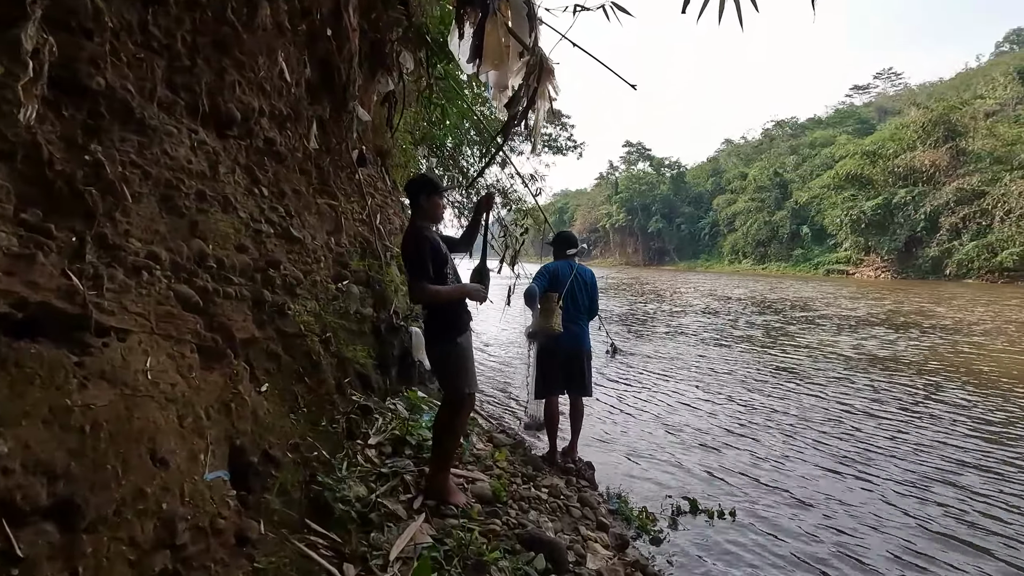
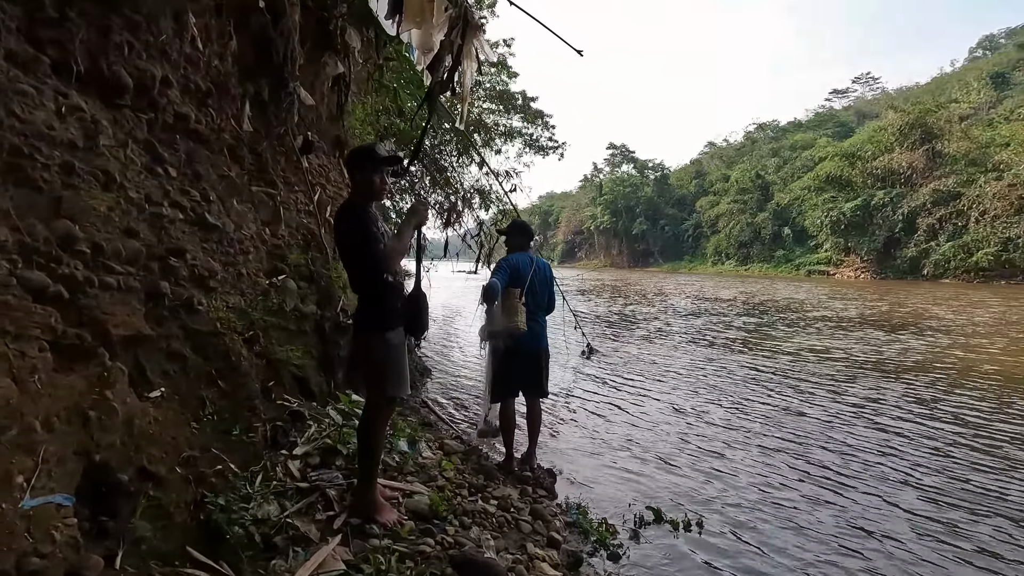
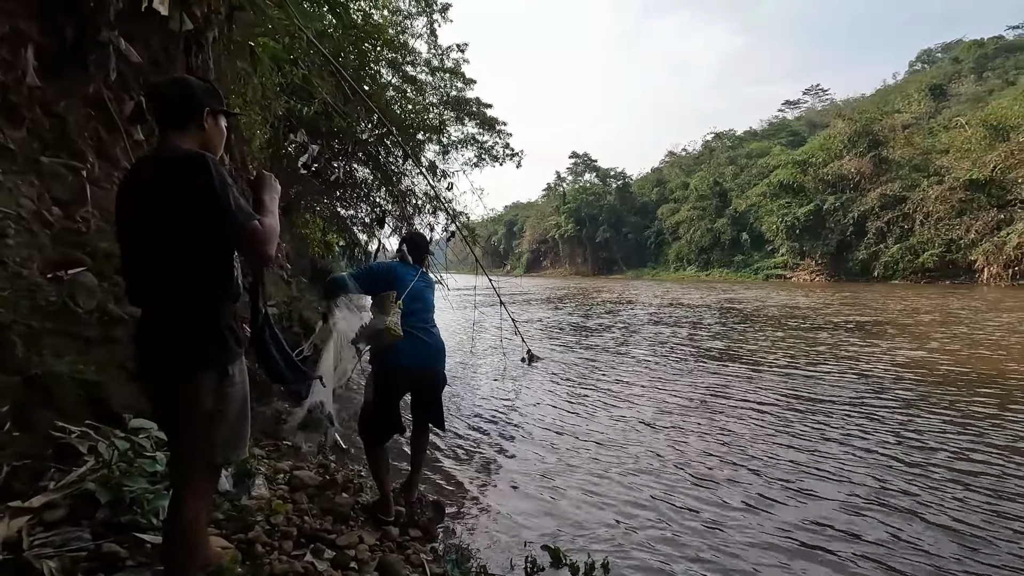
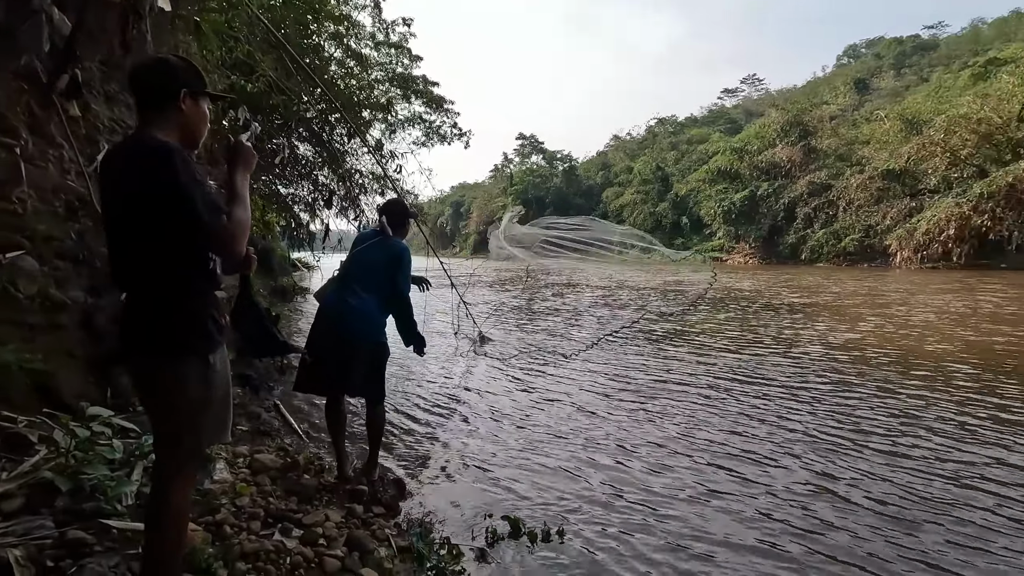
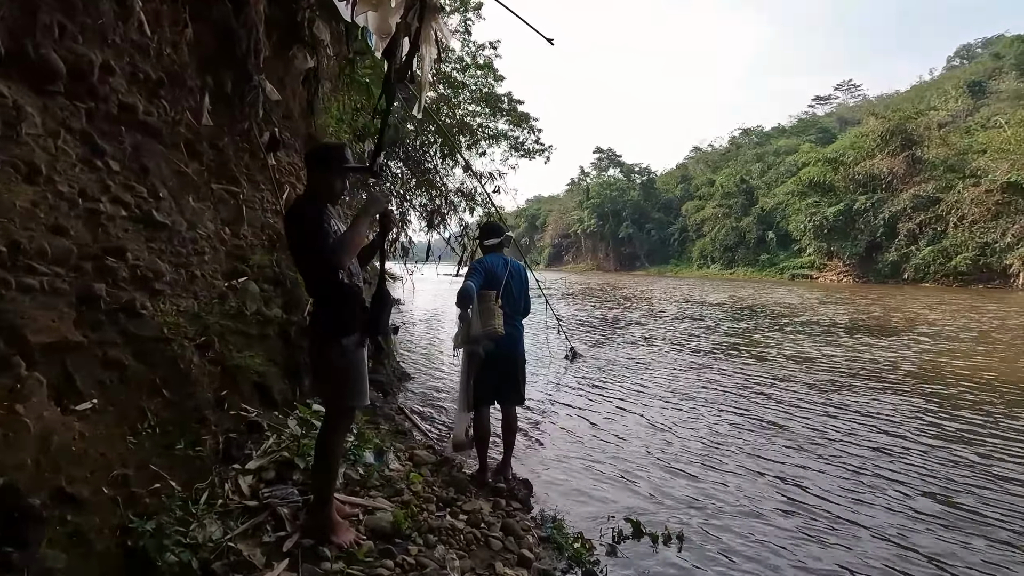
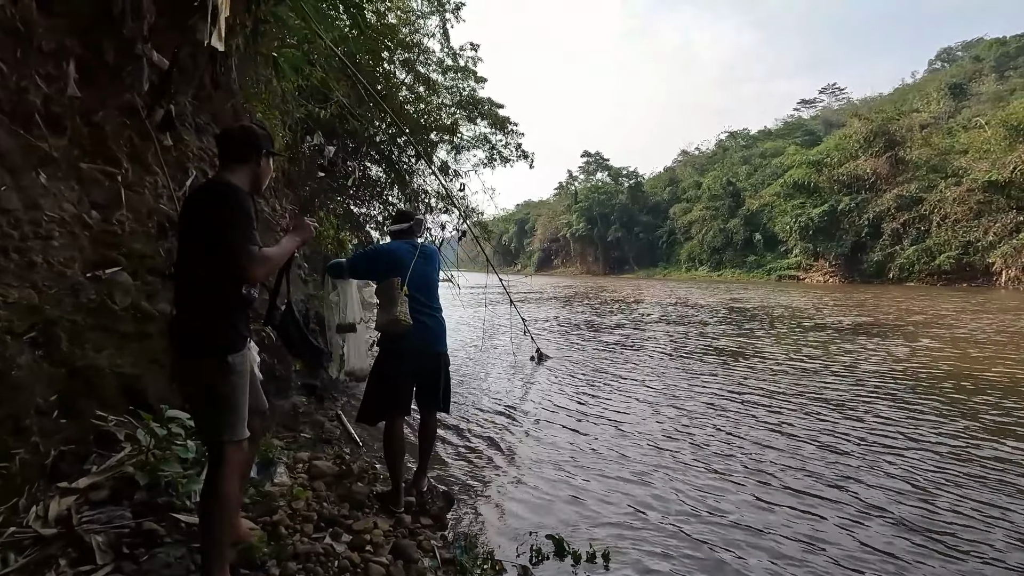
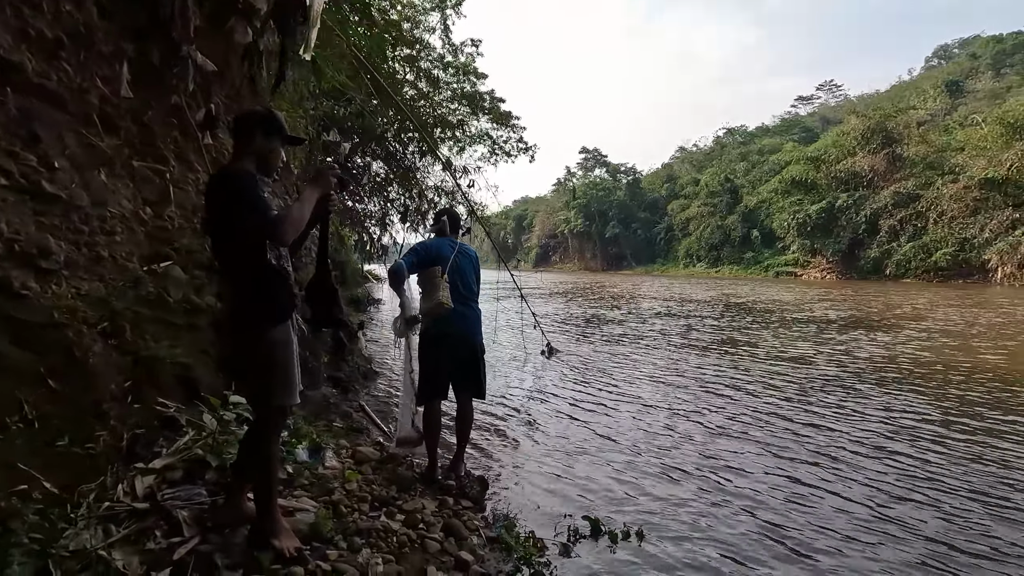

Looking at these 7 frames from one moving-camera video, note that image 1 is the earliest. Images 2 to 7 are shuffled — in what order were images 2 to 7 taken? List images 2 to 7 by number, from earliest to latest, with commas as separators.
2, 5, 7, 6, 3, 4
